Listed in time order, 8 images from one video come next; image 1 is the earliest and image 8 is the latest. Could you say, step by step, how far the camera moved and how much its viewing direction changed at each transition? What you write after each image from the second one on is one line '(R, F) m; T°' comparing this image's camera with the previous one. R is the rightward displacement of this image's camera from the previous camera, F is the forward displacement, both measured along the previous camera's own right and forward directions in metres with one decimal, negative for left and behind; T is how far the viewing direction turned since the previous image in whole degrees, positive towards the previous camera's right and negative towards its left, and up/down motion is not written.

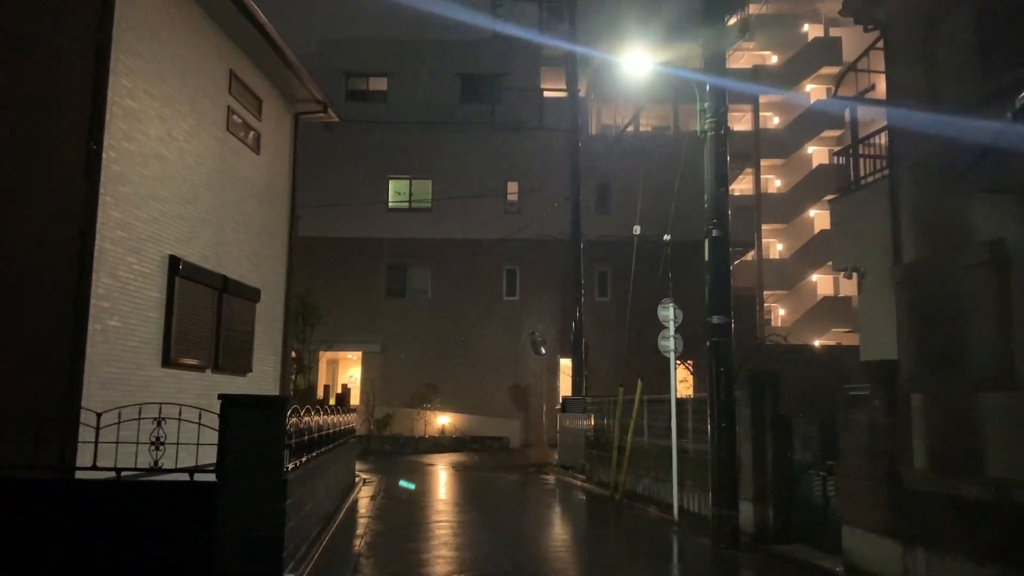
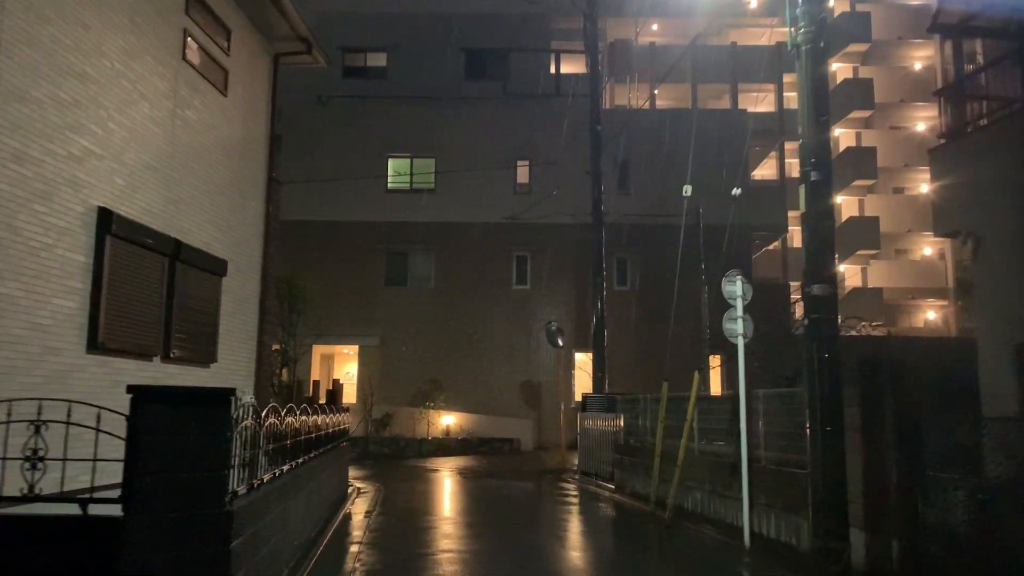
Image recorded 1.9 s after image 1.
(-0.2, +2.0) m; 0°
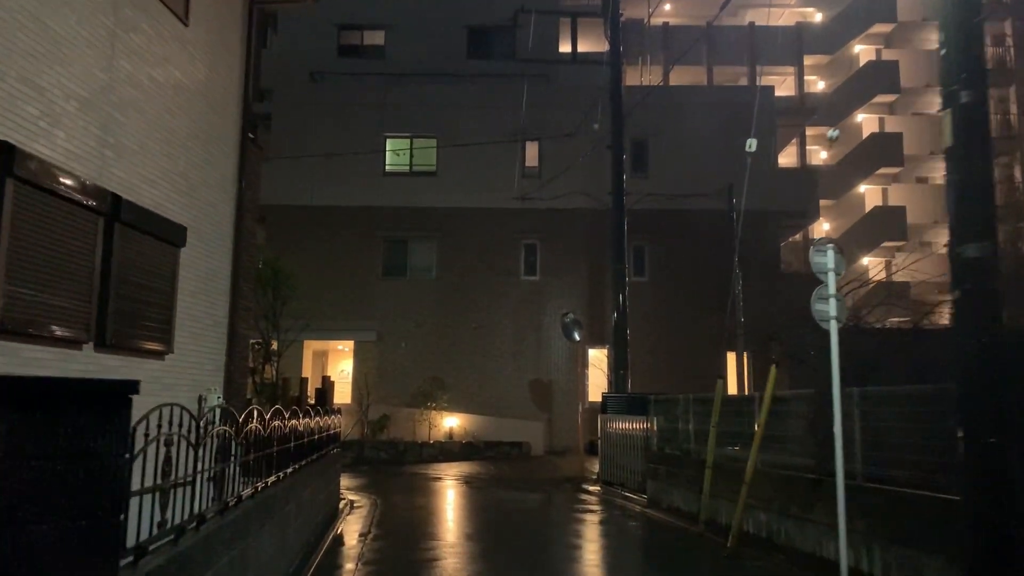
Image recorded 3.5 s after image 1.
(-0.2, +1.7) m; 0°
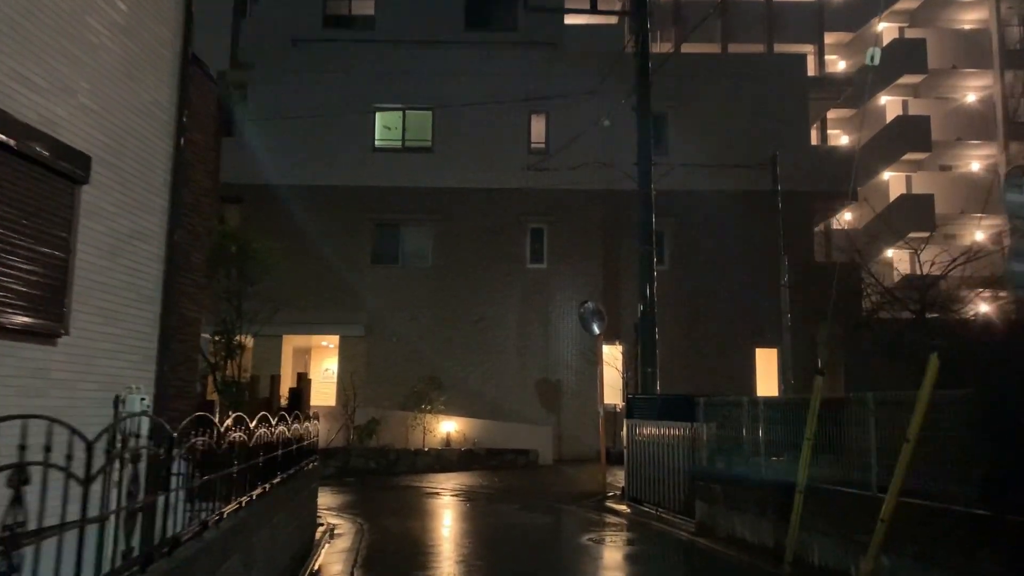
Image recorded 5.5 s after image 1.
(-0.3, +2.0) m; +1°
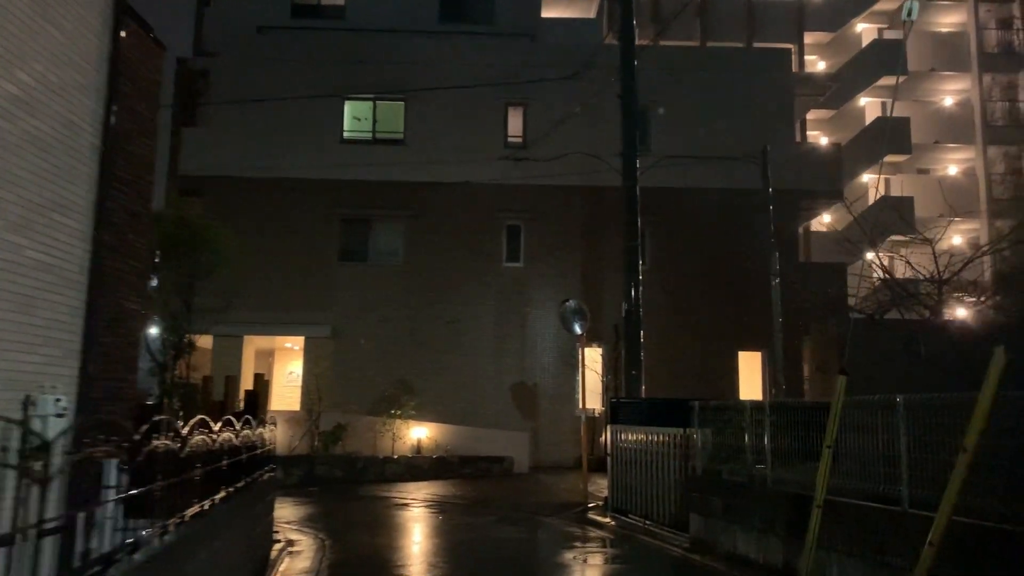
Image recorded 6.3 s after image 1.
(-0.1, +0.8) m; +2°
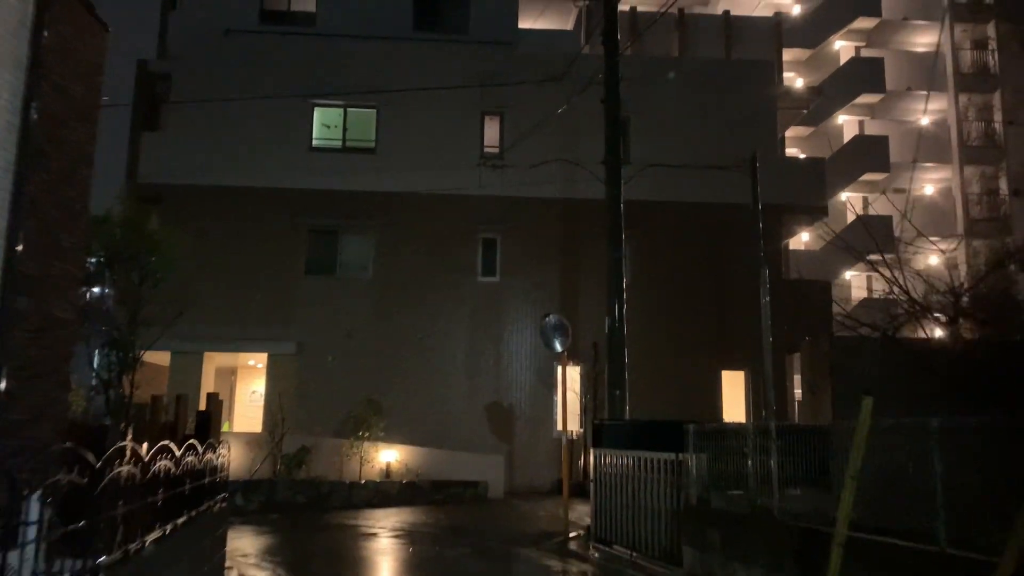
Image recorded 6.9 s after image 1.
(-0.1, +0.7) m; +2°
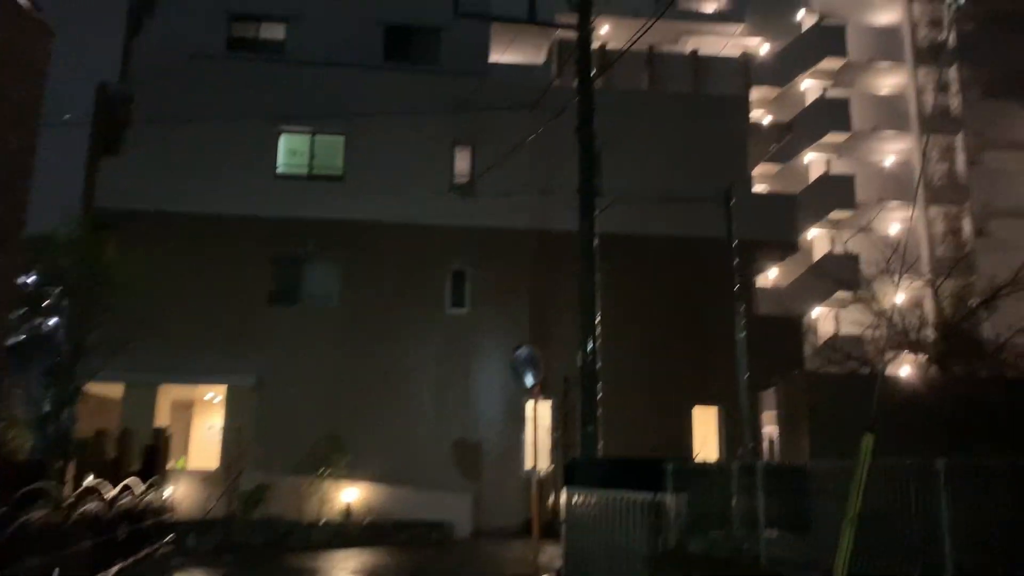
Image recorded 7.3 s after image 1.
(0.0, +0.4) m; +2°
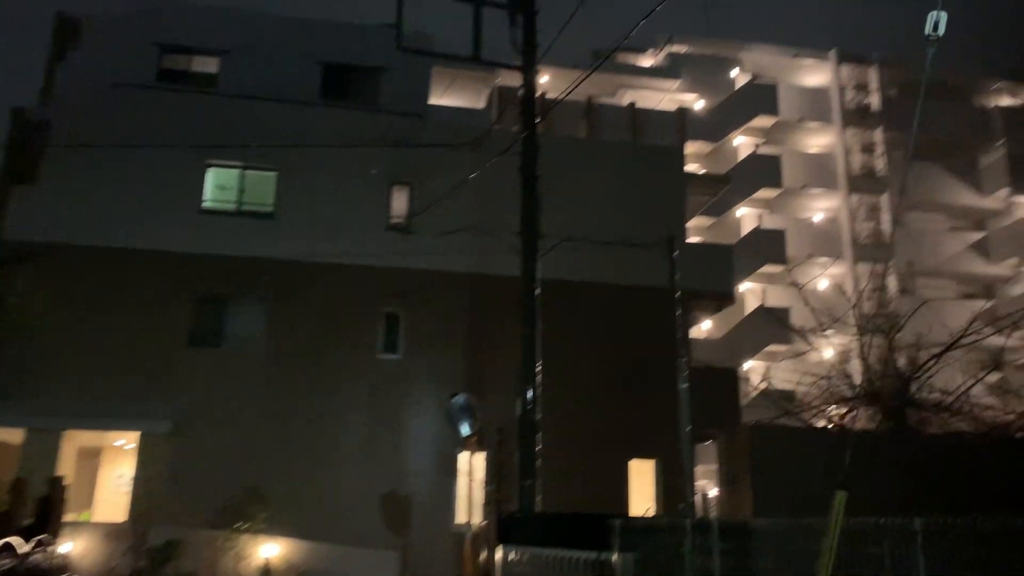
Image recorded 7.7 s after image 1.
(-0.1, +0.4) m; +4°
